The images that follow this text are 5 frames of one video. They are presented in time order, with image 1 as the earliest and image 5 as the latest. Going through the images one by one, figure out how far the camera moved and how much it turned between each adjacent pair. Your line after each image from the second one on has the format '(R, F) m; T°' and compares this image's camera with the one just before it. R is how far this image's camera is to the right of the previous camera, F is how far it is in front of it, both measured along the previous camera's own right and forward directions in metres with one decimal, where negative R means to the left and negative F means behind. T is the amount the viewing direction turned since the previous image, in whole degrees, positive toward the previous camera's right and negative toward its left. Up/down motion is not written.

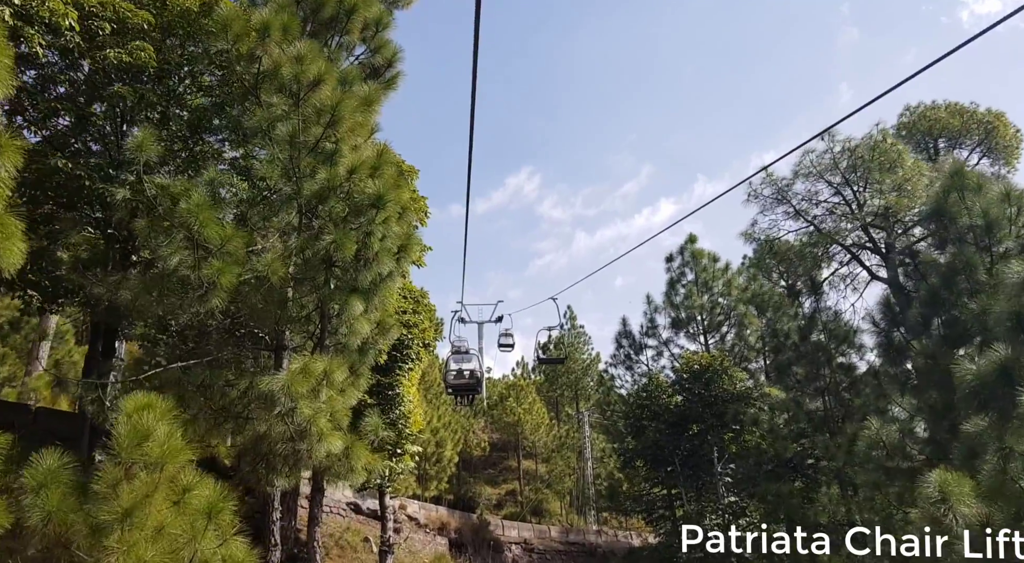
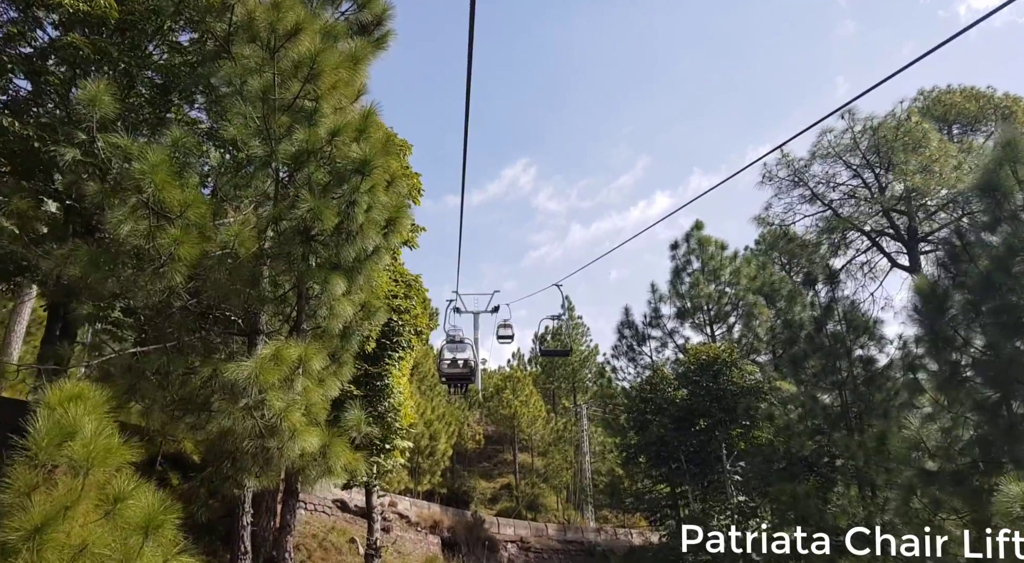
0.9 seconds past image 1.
(0.0, +0.7) m; 0°
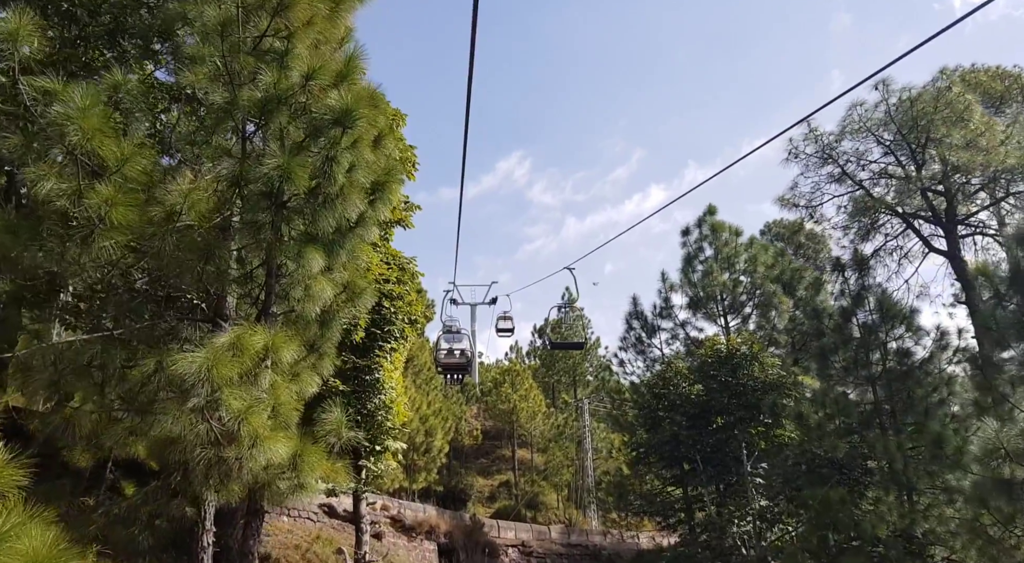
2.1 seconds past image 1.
(-0.1, +0.9) m; 0°
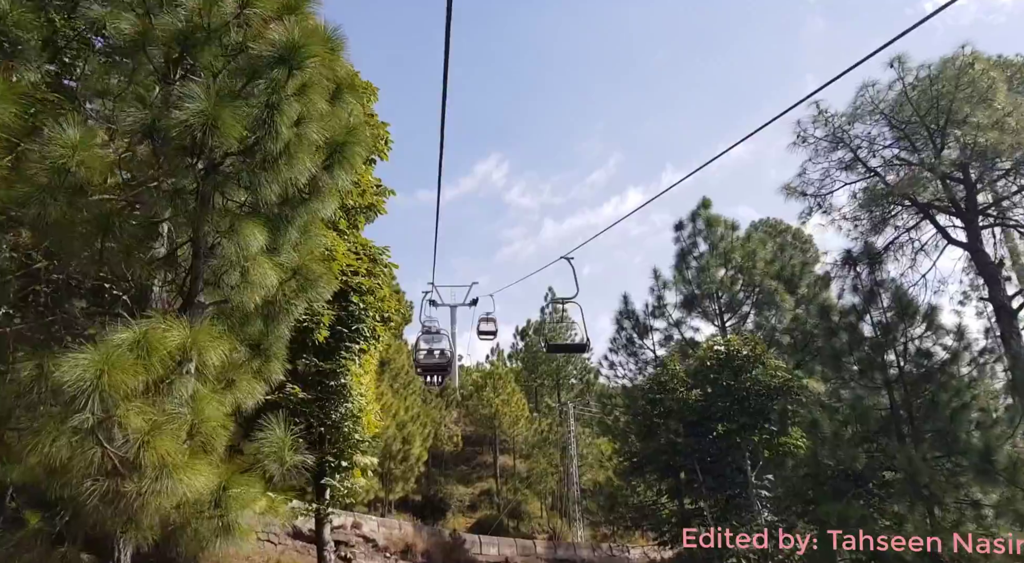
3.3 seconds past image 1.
(-0.1, +0.9) m; +2°
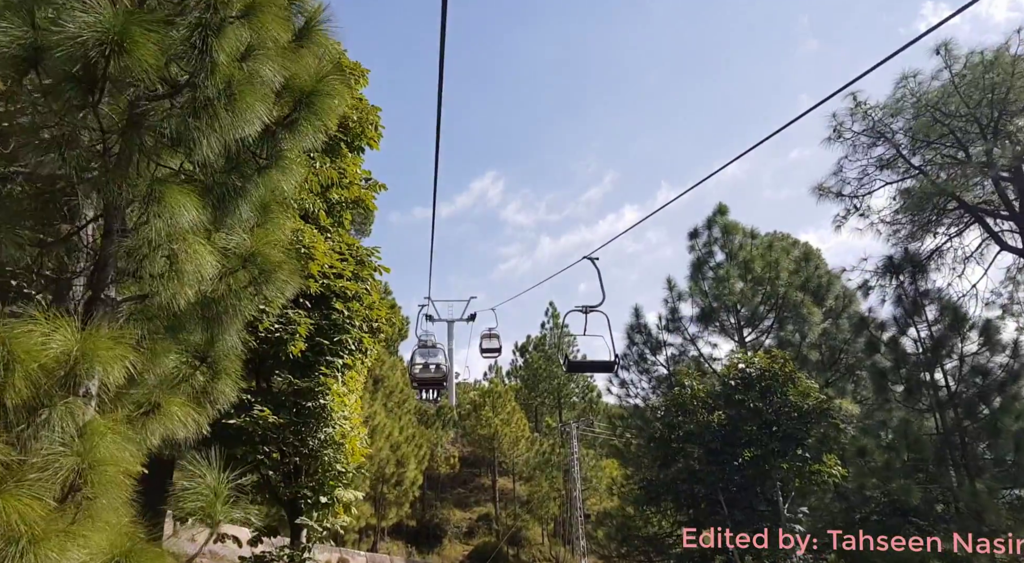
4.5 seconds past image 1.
(-0.1, +1.0) m; 0°
